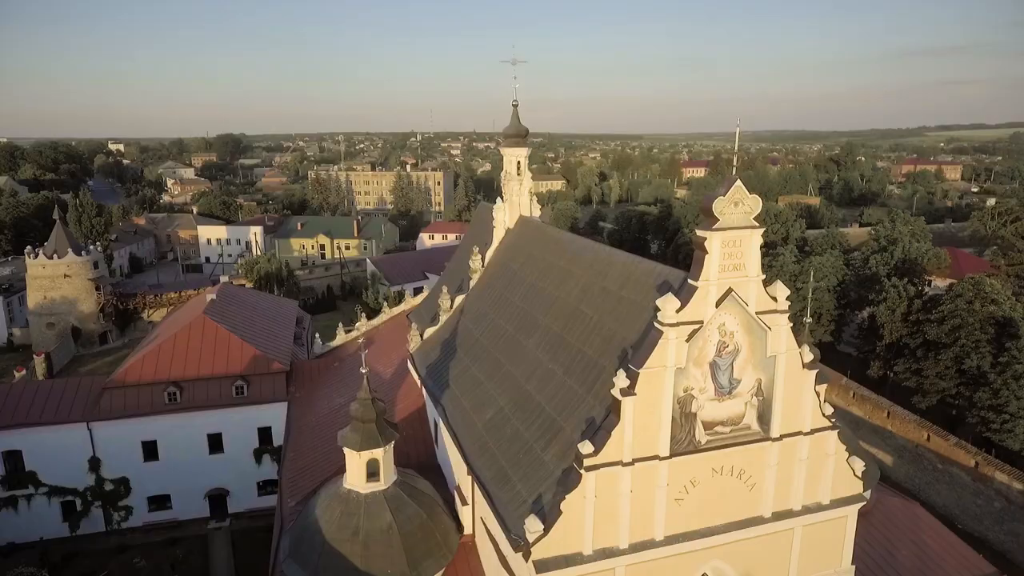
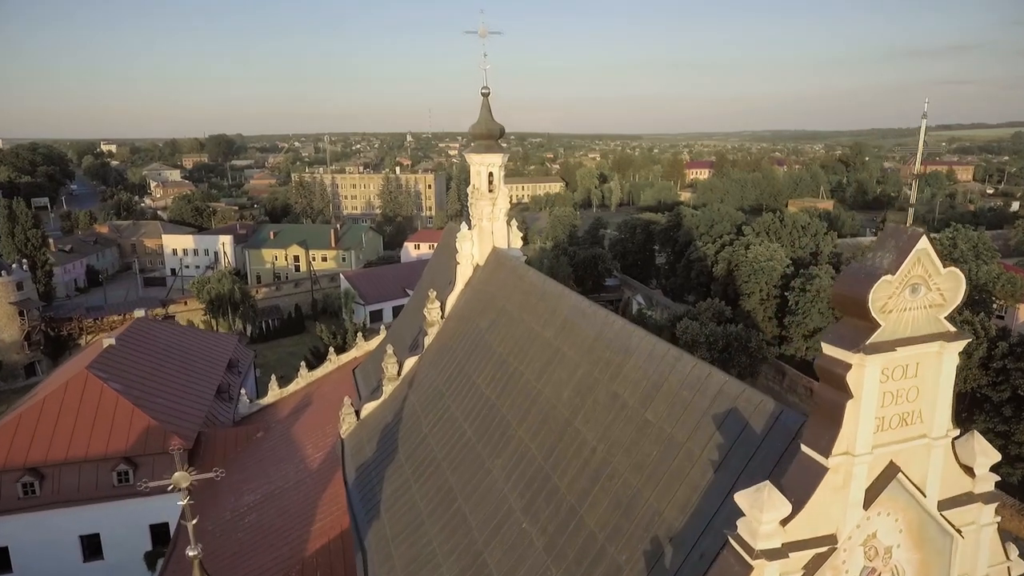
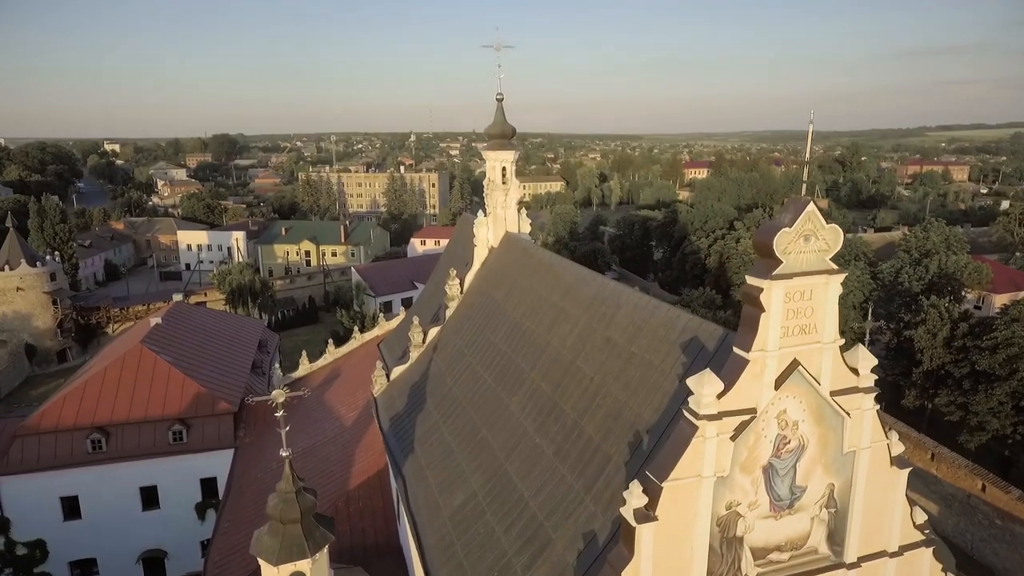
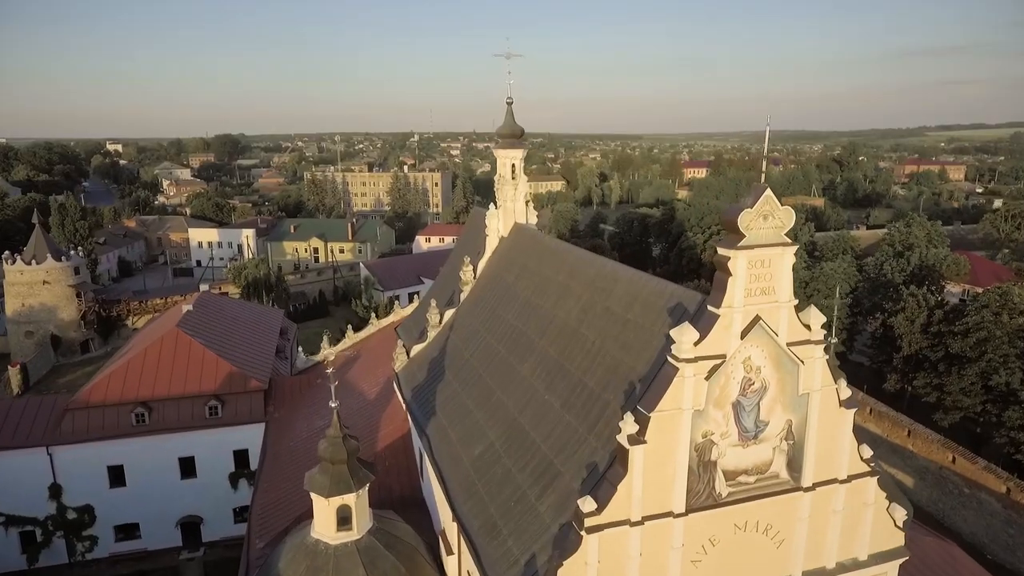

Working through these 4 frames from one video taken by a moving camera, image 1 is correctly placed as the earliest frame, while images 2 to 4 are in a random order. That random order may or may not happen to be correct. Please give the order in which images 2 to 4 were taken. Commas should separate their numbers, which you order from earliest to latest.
4, 3, 2
